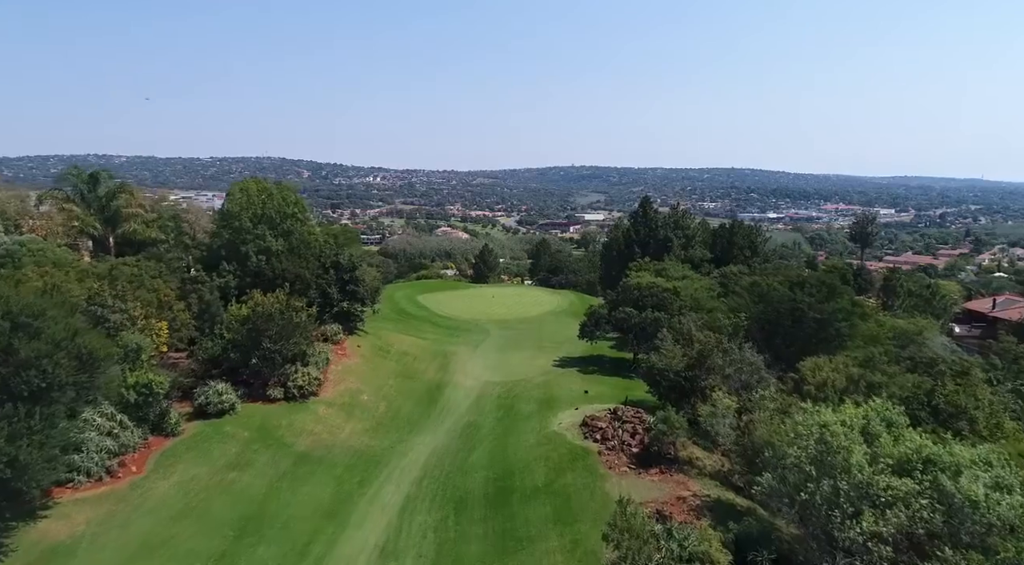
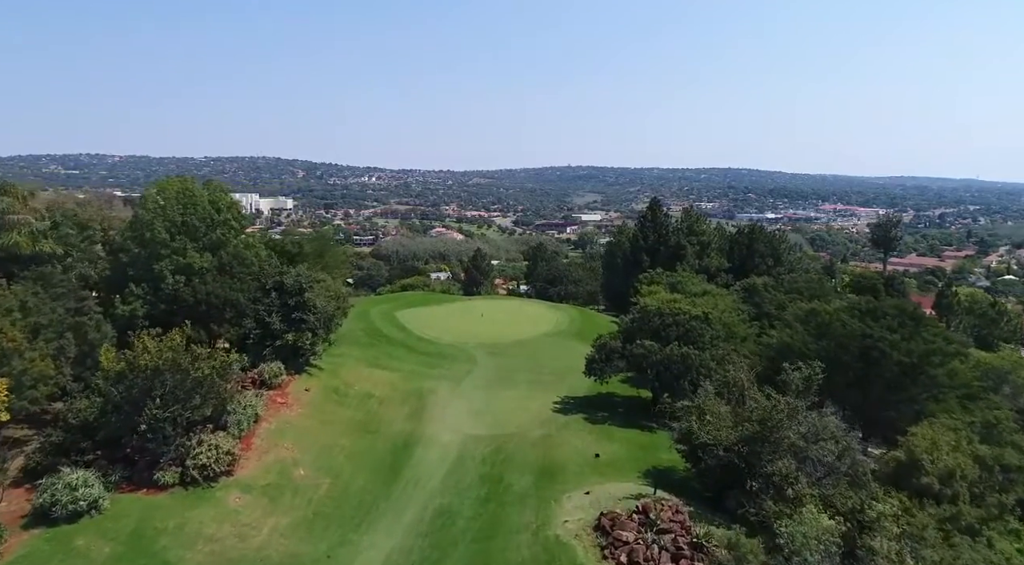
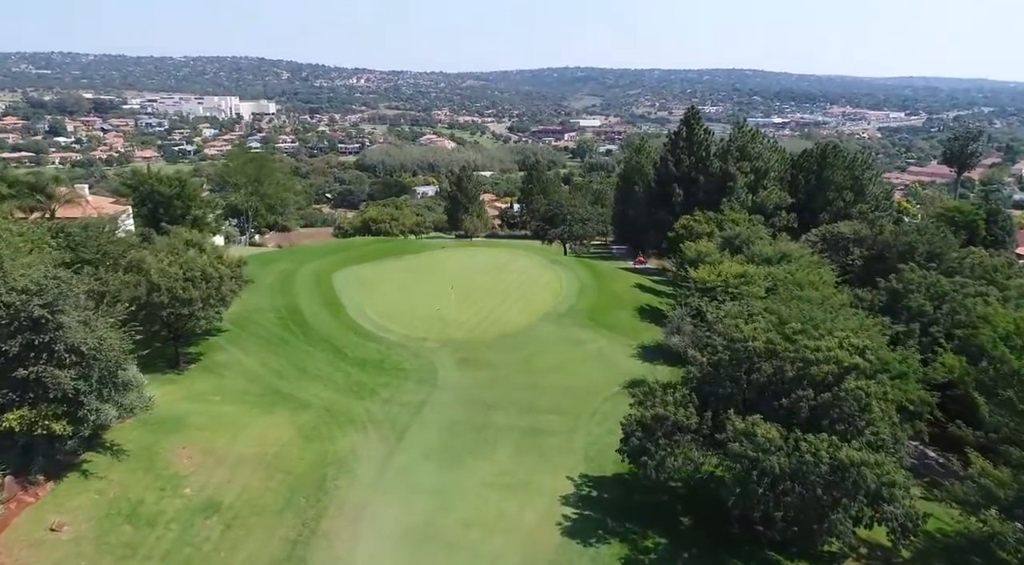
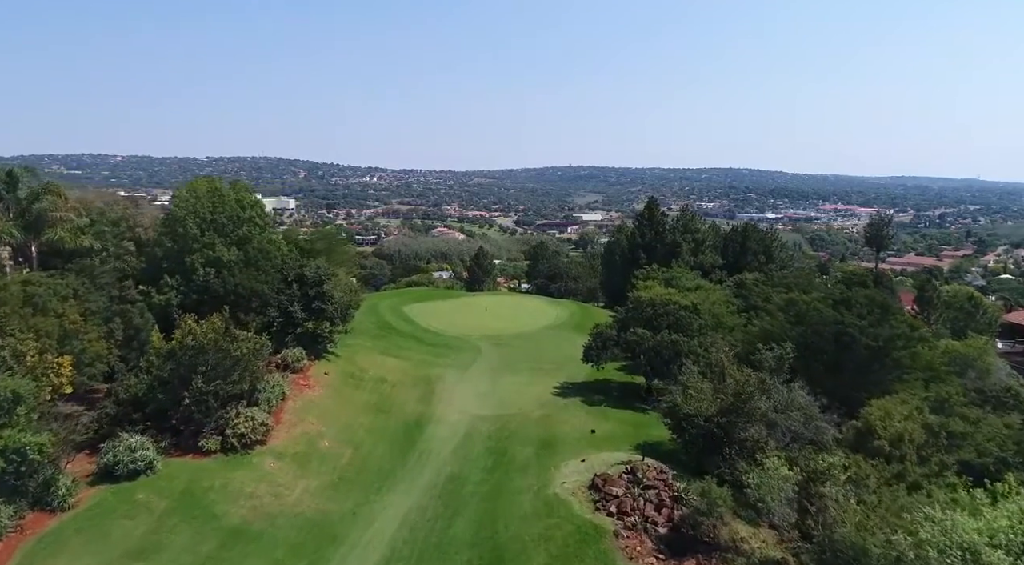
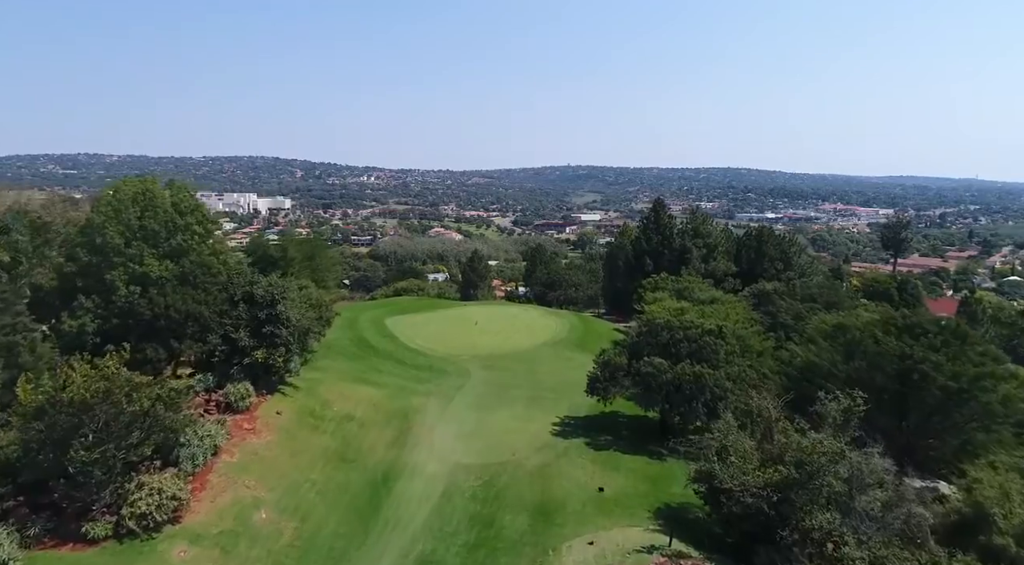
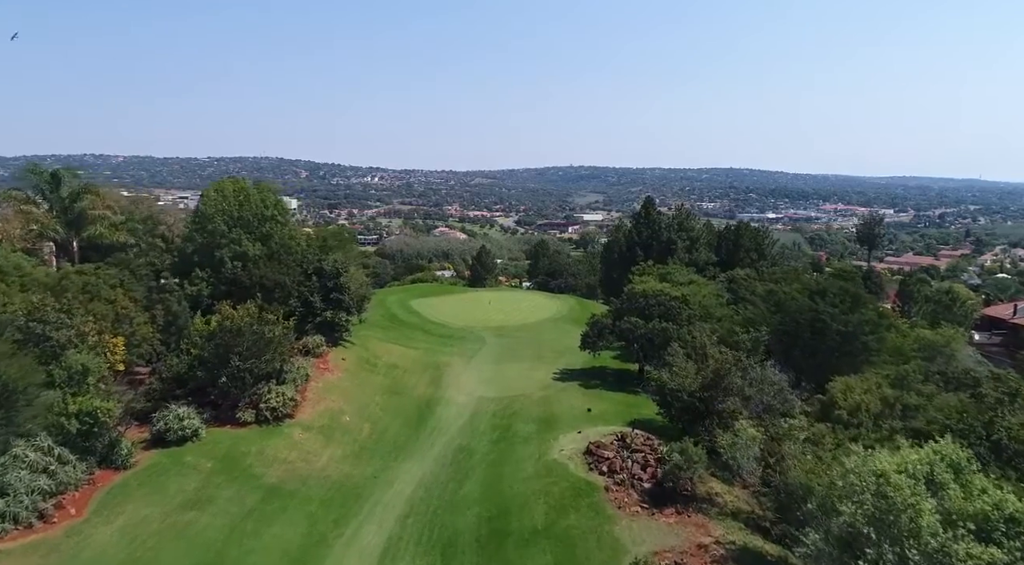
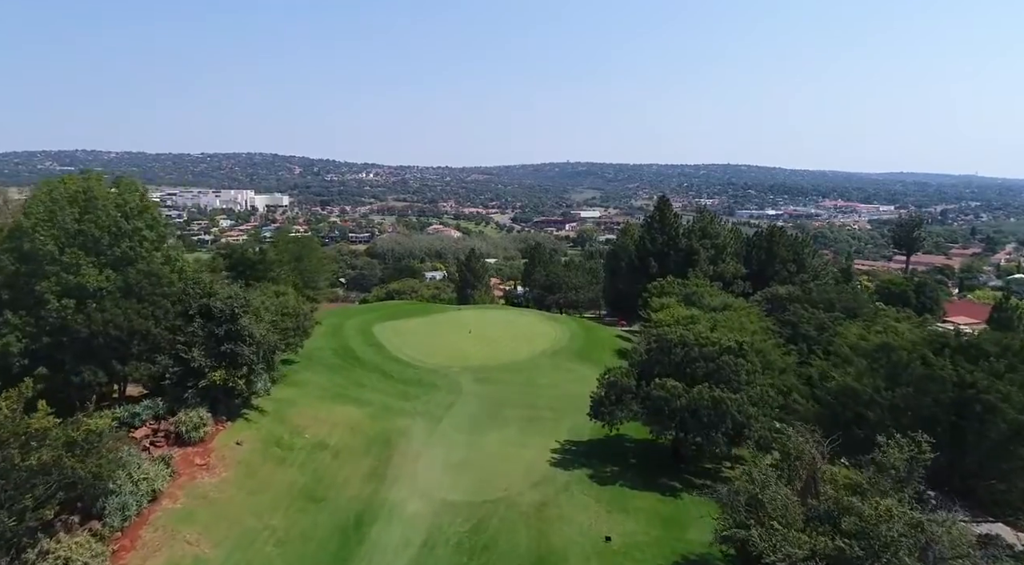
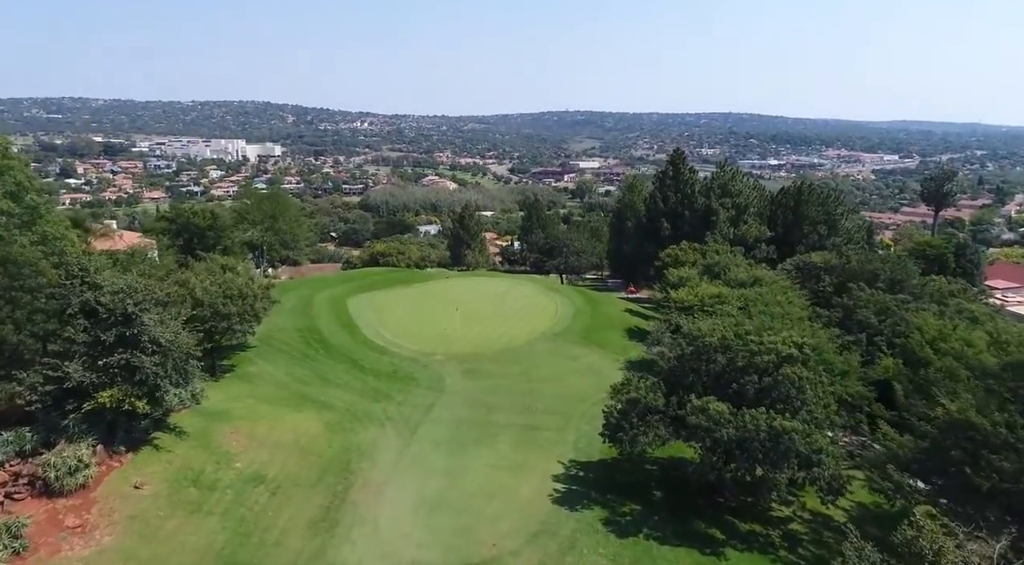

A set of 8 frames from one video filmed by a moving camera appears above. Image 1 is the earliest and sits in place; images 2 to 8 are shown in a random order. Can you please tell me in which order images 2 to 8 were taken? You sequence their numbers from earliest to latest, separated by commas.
6, 4, 2, 5, 7, 8, 3
